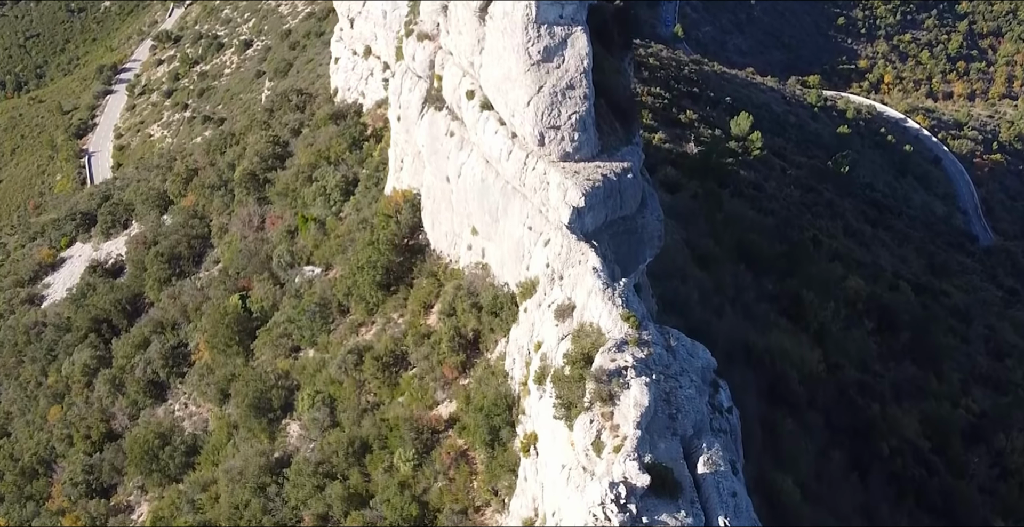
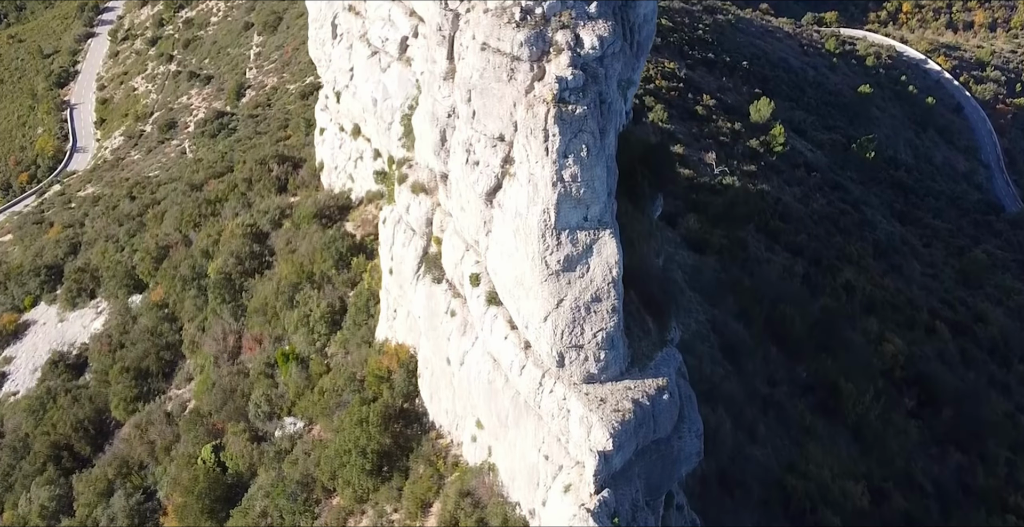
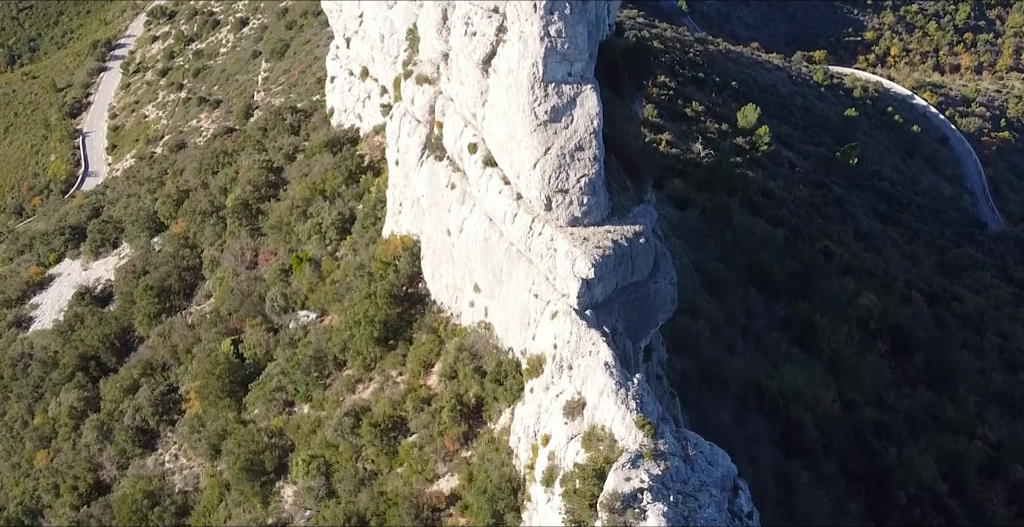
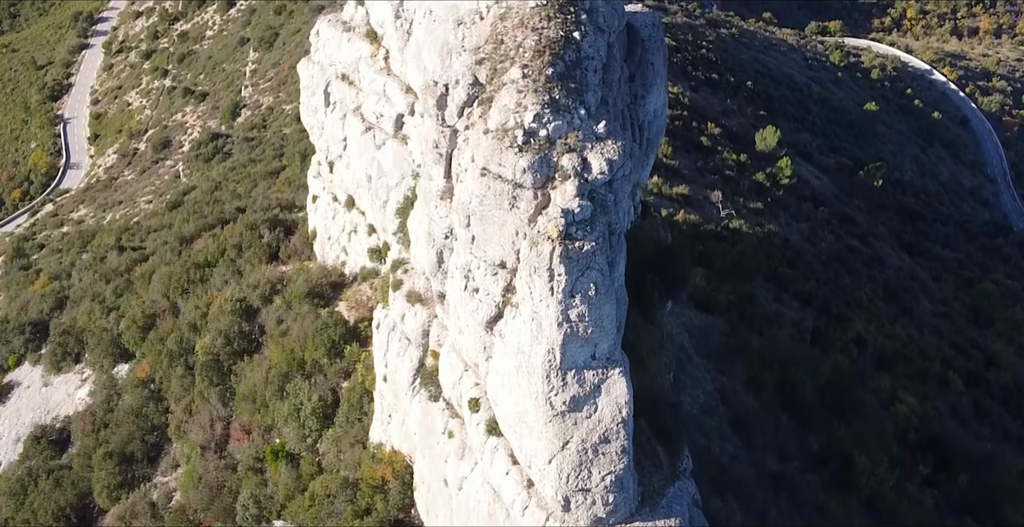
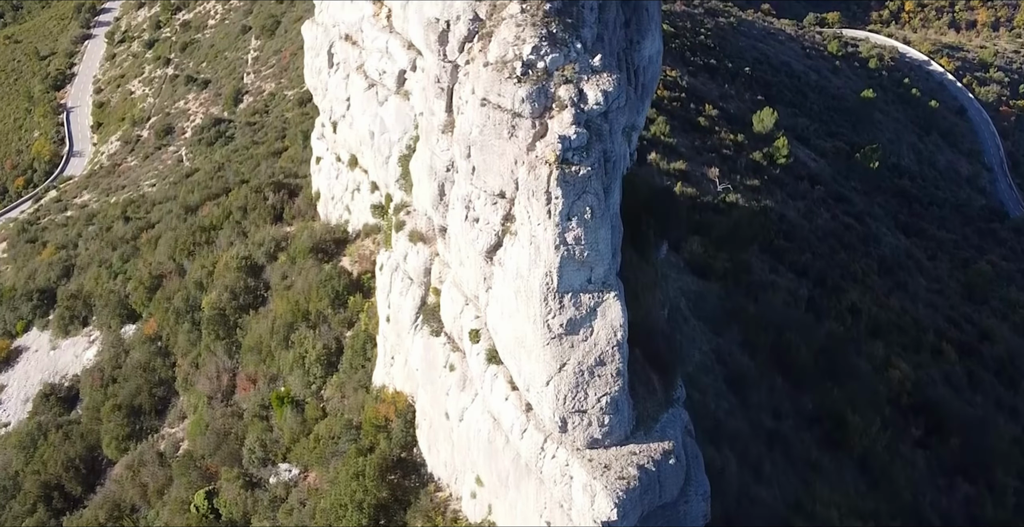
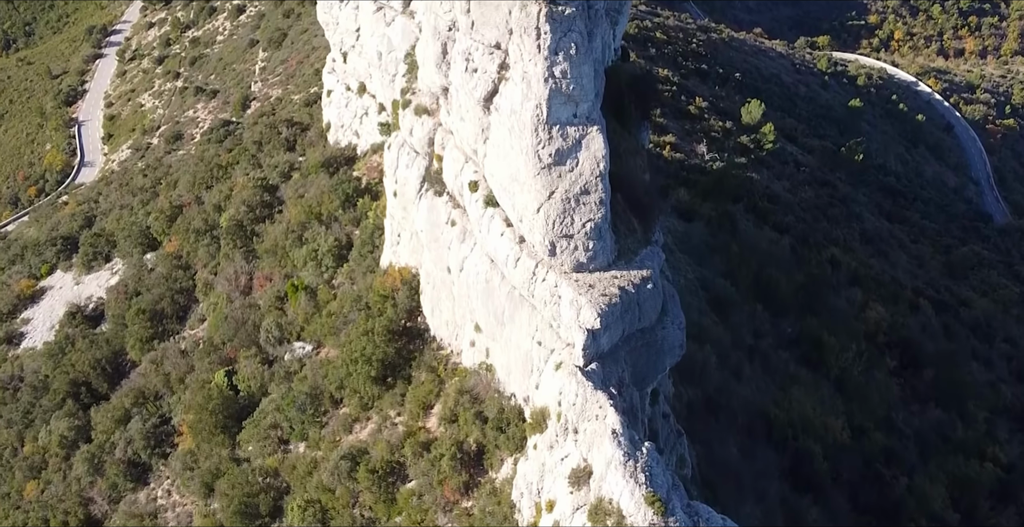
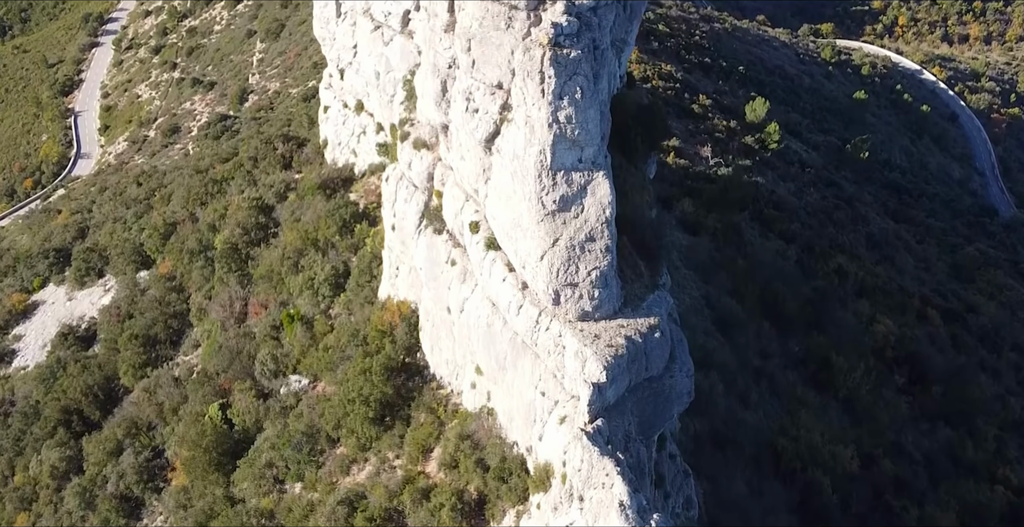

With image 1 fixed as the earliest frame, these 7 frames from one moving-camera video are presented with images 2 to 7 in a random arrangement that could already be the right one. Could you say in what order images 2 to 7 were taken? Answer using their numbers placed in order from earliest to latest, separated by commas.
3, 6, 7, 2, 5, 4
